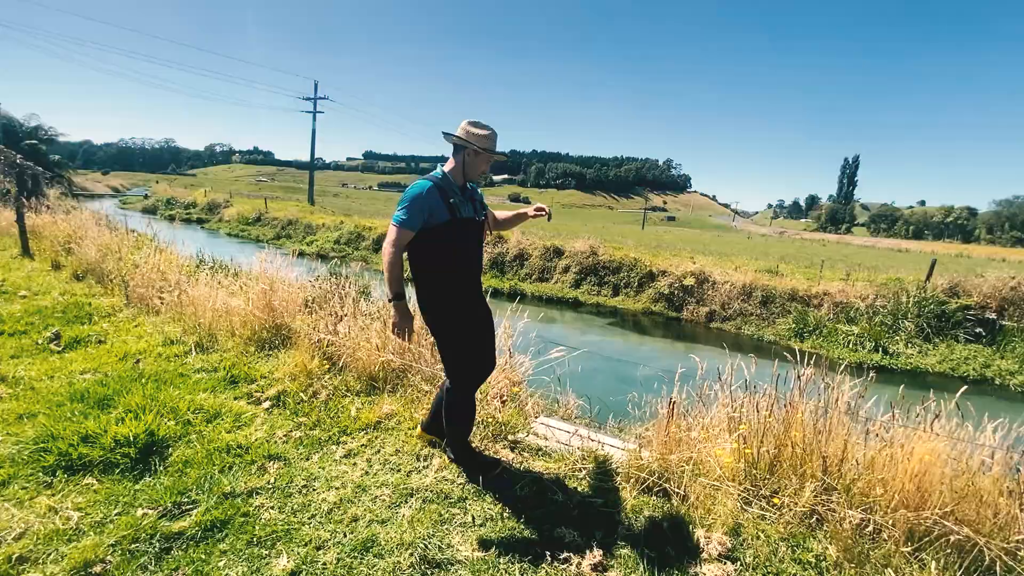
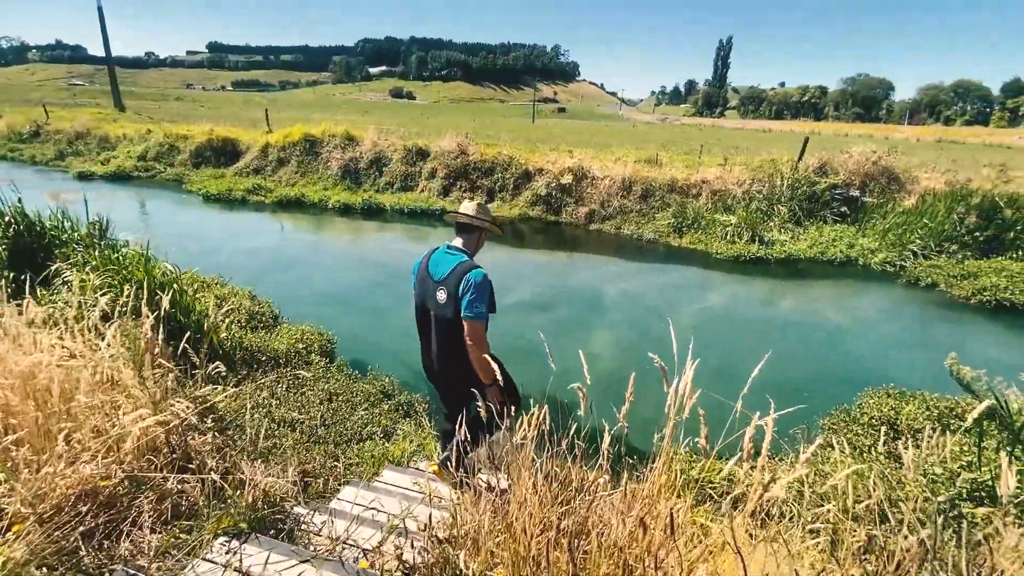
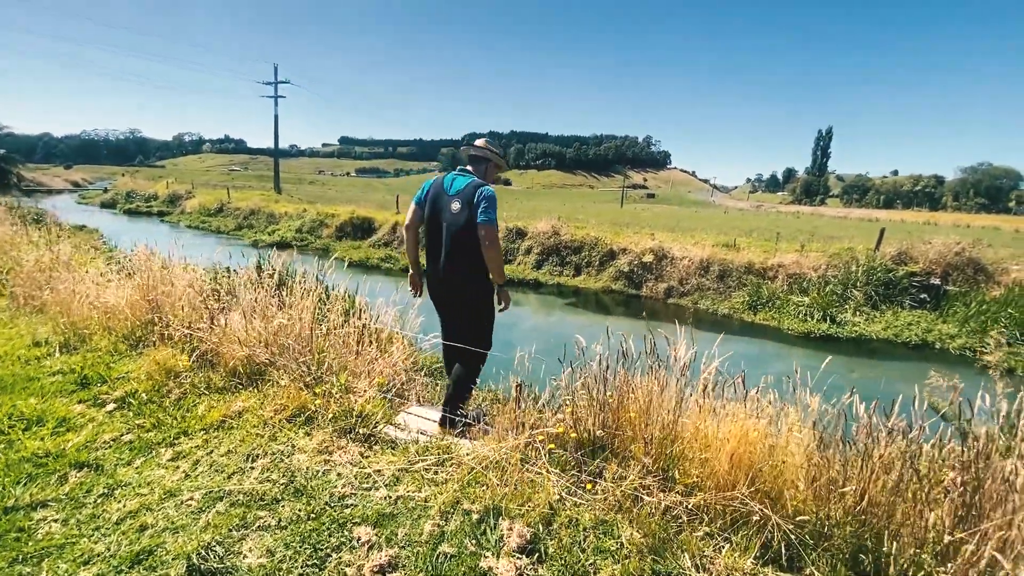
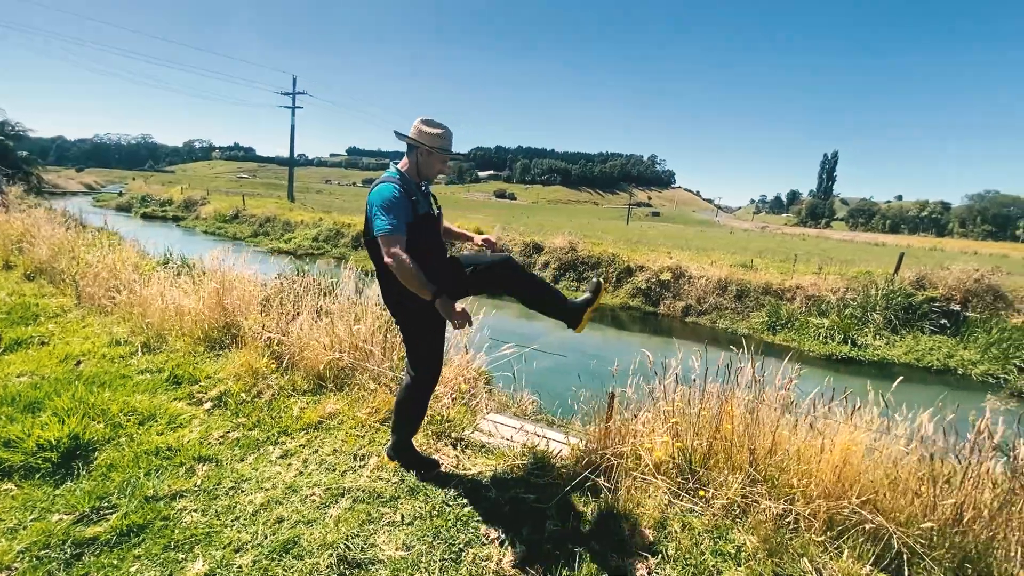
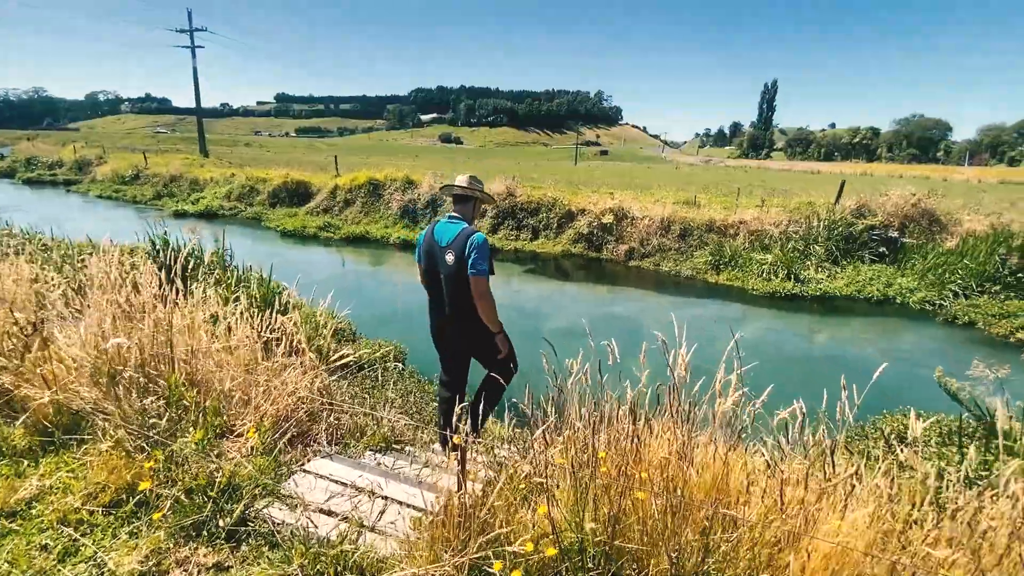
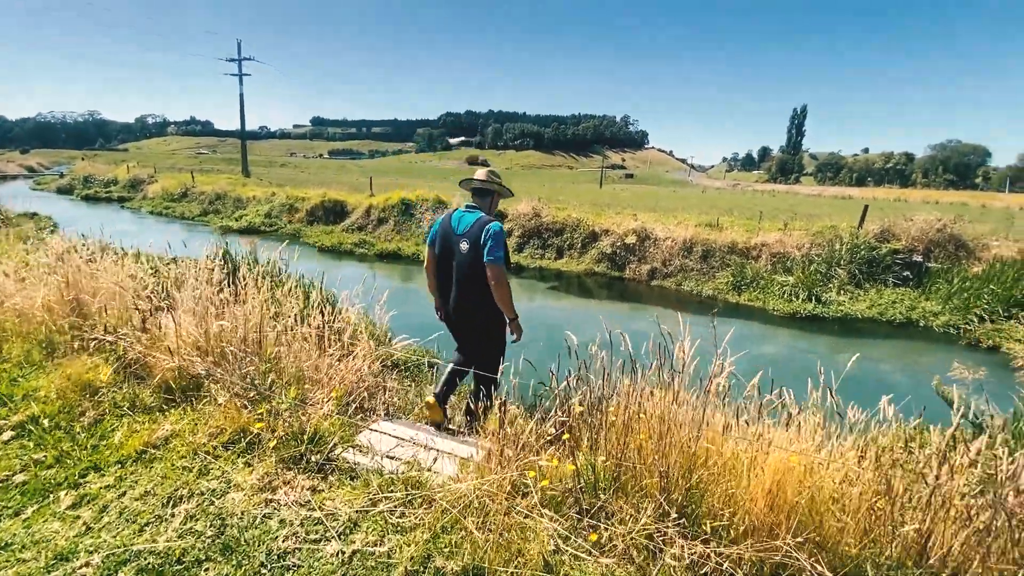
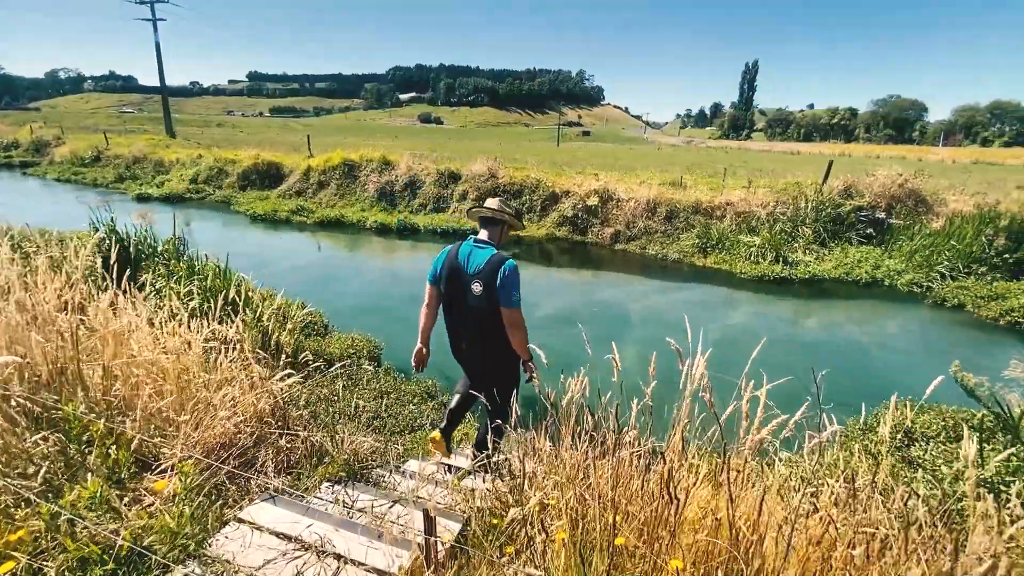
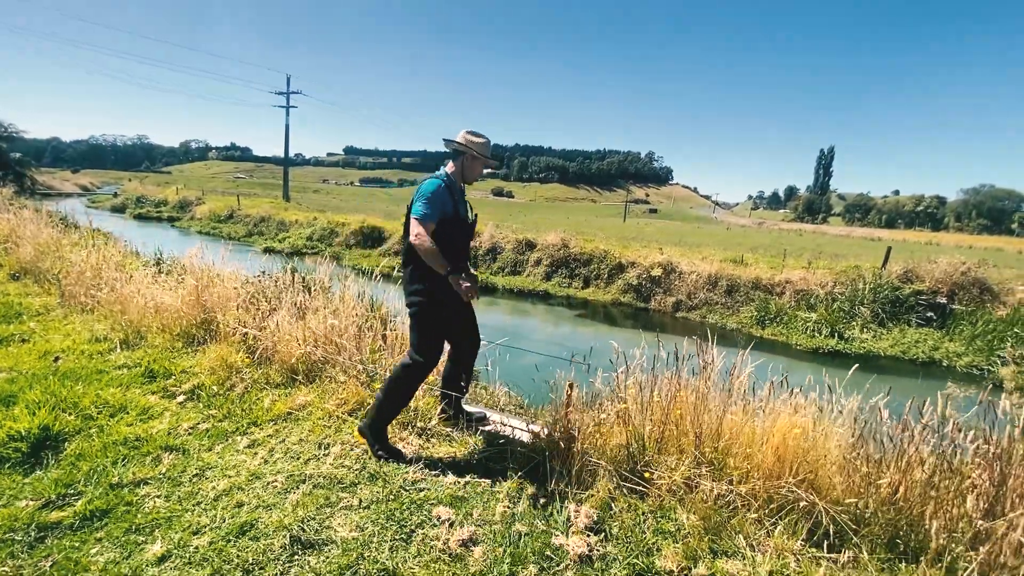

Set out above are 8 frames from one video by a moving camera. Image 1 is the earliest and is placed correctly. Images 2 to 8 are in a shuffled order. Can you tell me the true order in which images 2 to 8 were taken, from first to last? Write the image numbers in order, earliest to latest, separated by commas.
4, 8, 3, 6, 5, 7, 2
